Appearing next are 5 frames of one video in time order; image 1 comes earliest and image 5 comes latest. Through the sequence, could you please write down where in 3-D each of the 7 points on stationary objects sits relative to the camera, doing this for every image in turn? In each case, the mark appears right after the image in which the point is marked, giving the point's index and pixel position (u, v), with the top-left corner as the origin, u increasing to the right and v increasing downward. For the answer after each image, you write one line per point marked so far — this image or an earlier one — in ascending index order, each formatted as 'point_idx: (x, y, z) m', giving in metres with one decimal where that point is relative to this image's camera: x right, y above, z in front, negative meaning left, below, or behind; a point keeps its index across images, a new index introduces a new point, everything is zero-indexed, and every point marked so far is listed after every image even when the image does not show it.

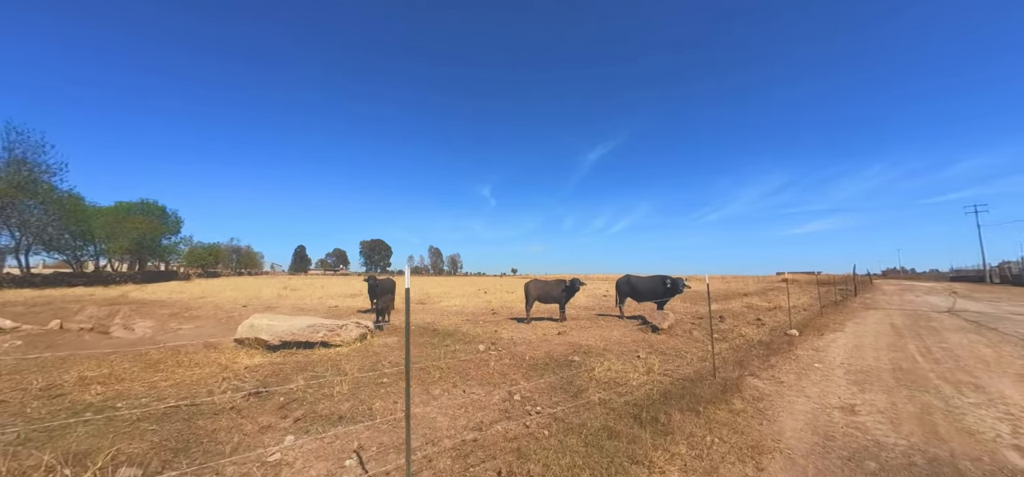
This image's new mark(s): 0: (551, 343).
0: (+1.2, -3.5, +12.1) m
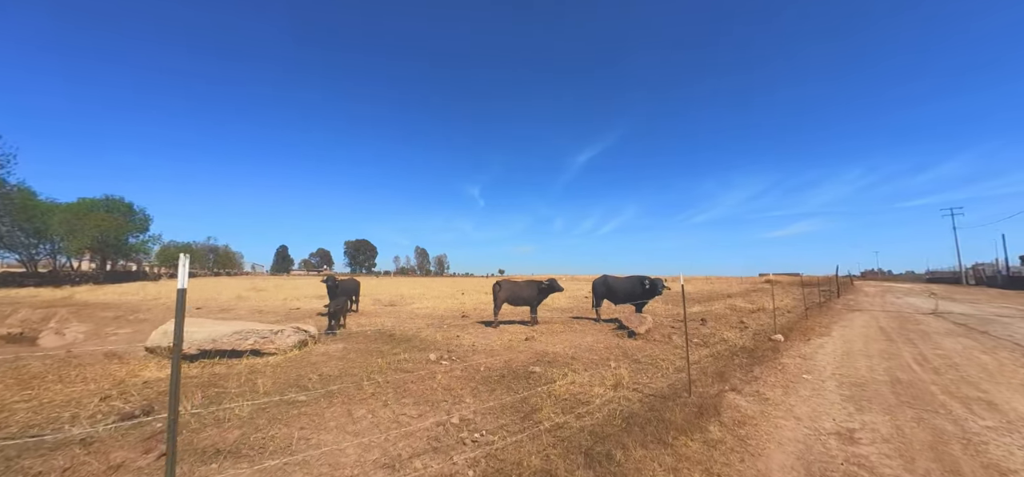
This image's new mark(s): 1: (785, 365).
0: (0.0, -3.3, +10.9) m
1: (+6.5, -3.0, +8.8) m
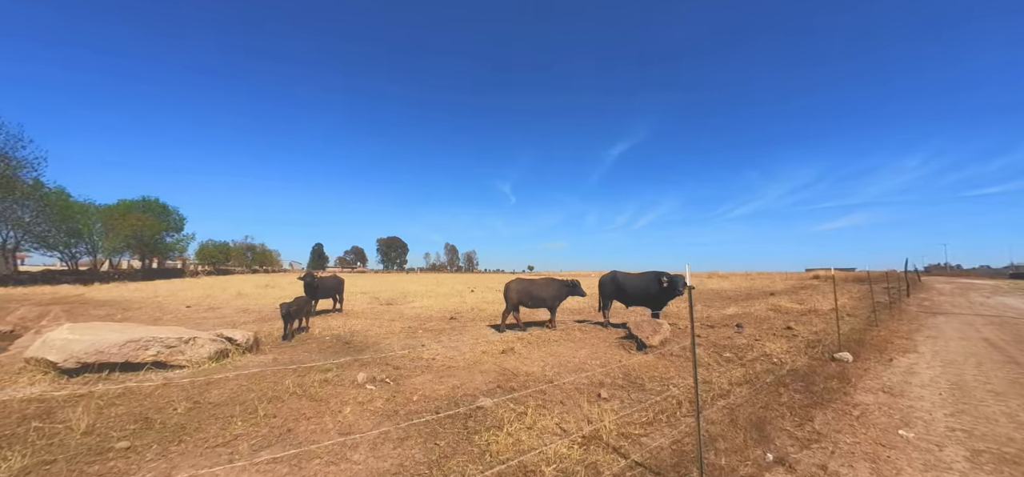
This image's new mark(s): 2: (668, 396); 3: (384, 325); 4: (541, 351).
0: (-0.9, -3.0, +8.3) m
1: (+5.4, -2.6, +5.7) m
2: (+2.9, -2.9, +6.9) m
3: (-5.2, -3.5, +14.8) m
4: (+0.8, -3.0, +9.9) m
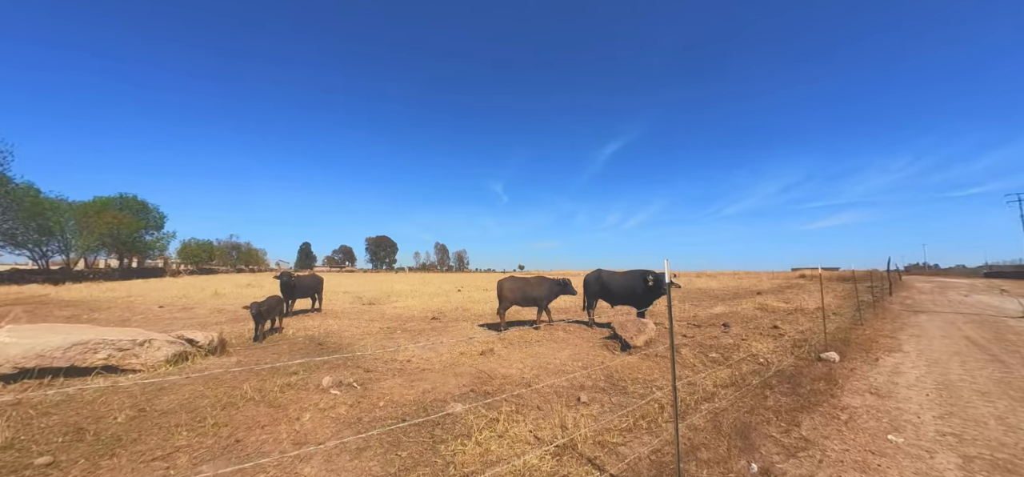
0: (-1.4, -2.9, +7.9) m
1: (+5.0, -2.5, +5.4) m
2: (+2.5, -2.9, +6.6) m
3: (-5.8, -3.4, +14.3) m
4: (+0.2, -2.9, +9.5) m
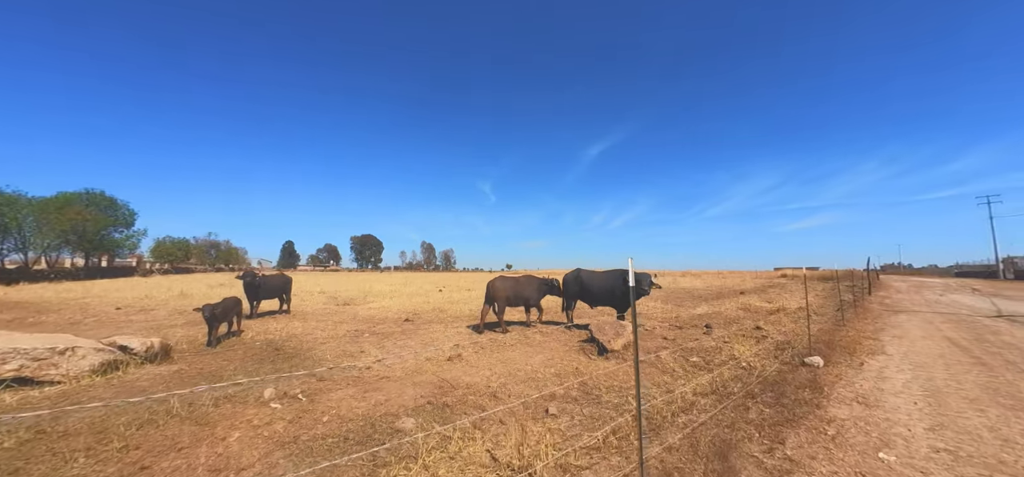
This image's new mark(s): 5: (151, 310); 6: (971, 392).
0: (-2.0, -2.8, +7.2) m
1: (+4.4, -2.5, +5.0) m
2: (+1.8, -2.8, +6.1) m
3: (-6.7, -3.3, +13.5) m
4: (-0.5, -2.8, +8.9) m
5: (-19.3, -3.8, +19.7) m
6: (+7.9, -2.6, +6.4) m
